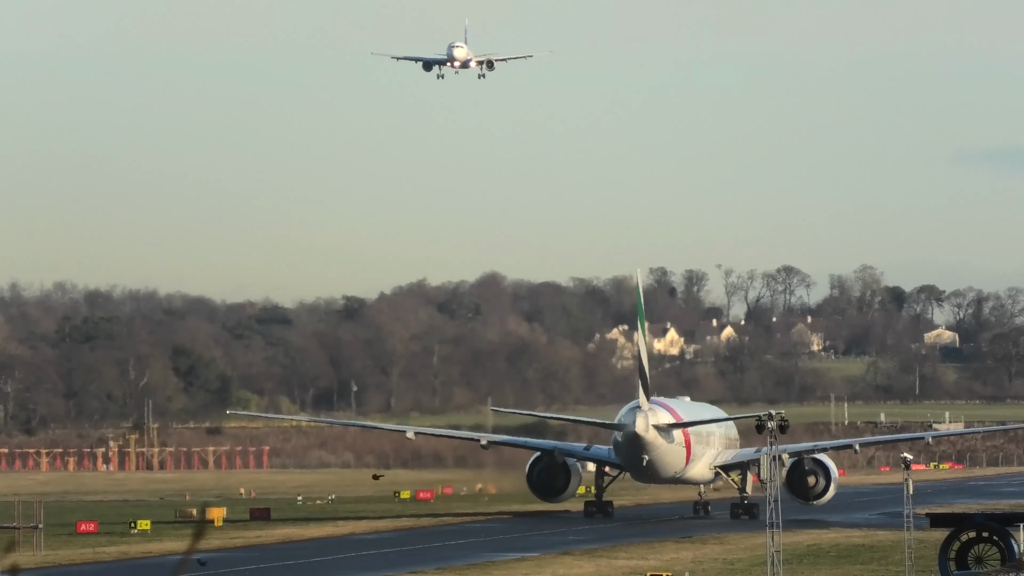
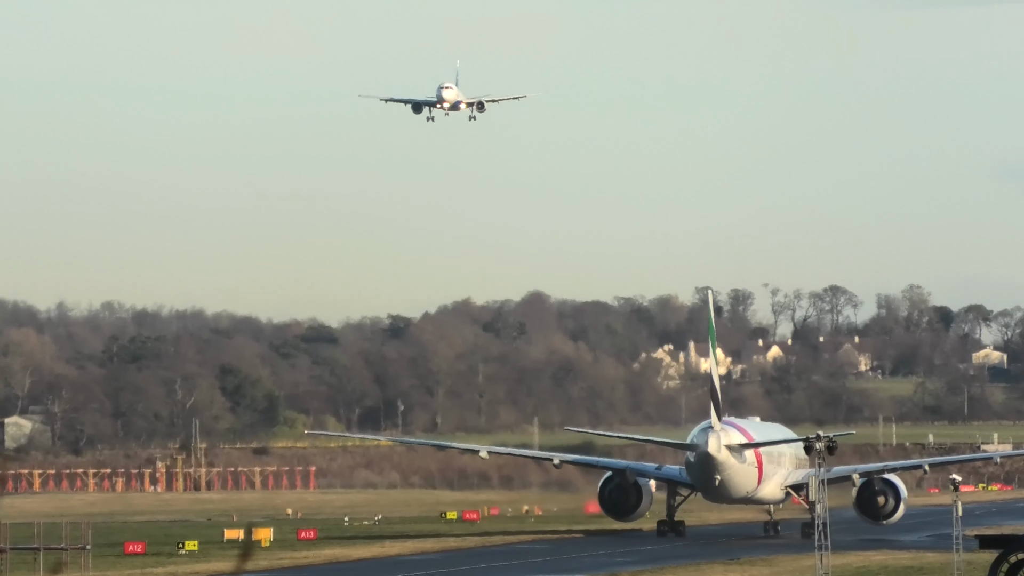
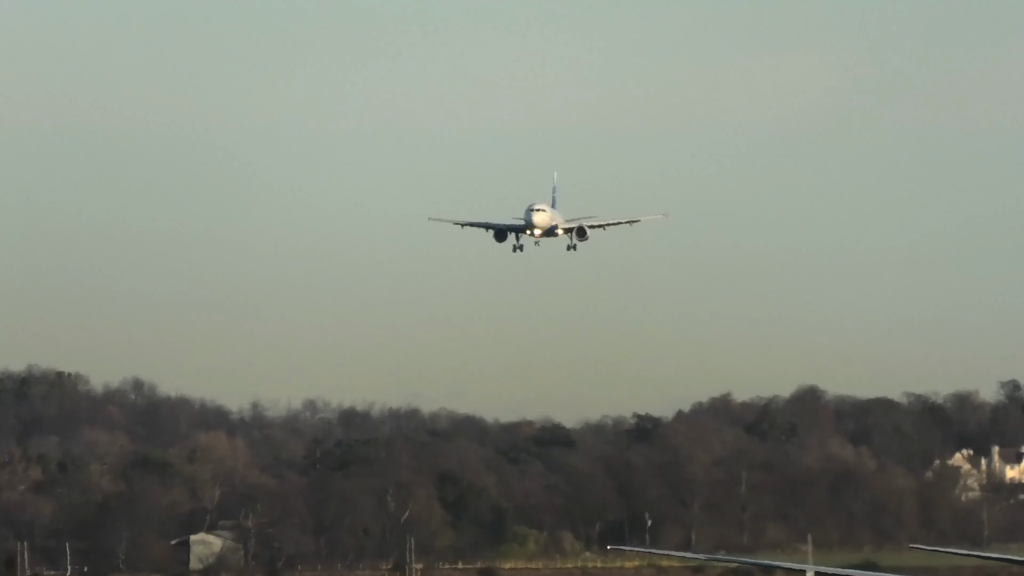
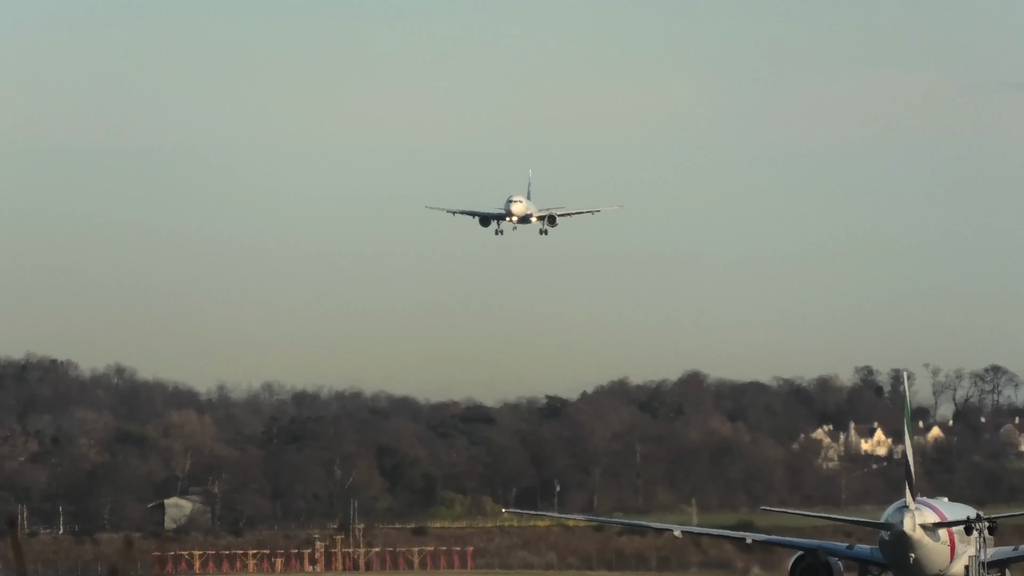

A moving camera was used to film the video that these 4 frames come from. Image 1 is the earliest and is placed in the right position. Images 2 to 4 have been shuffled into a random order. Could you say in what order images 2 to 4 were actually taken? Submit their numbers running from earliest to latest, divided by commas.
2, 4, 3
